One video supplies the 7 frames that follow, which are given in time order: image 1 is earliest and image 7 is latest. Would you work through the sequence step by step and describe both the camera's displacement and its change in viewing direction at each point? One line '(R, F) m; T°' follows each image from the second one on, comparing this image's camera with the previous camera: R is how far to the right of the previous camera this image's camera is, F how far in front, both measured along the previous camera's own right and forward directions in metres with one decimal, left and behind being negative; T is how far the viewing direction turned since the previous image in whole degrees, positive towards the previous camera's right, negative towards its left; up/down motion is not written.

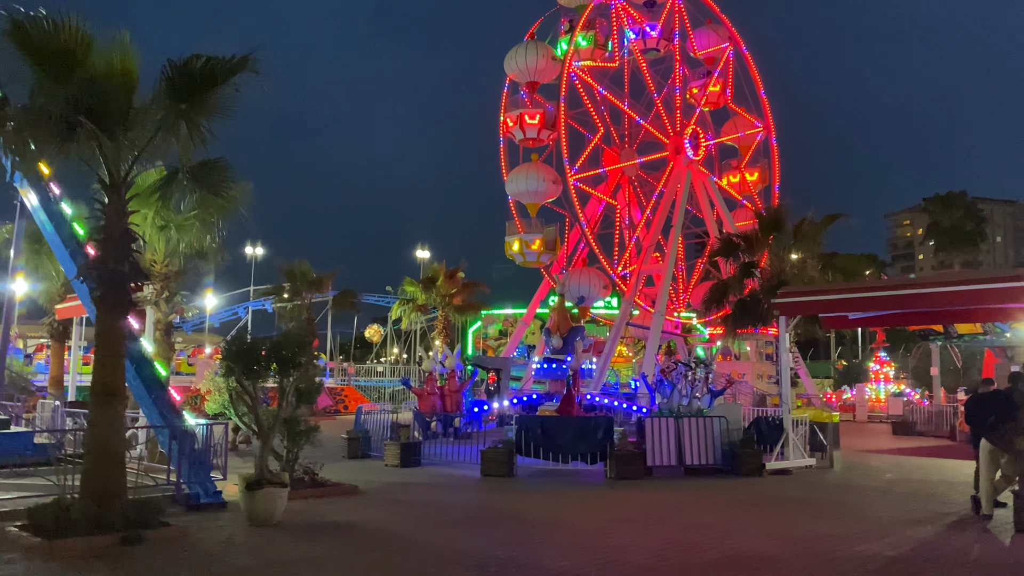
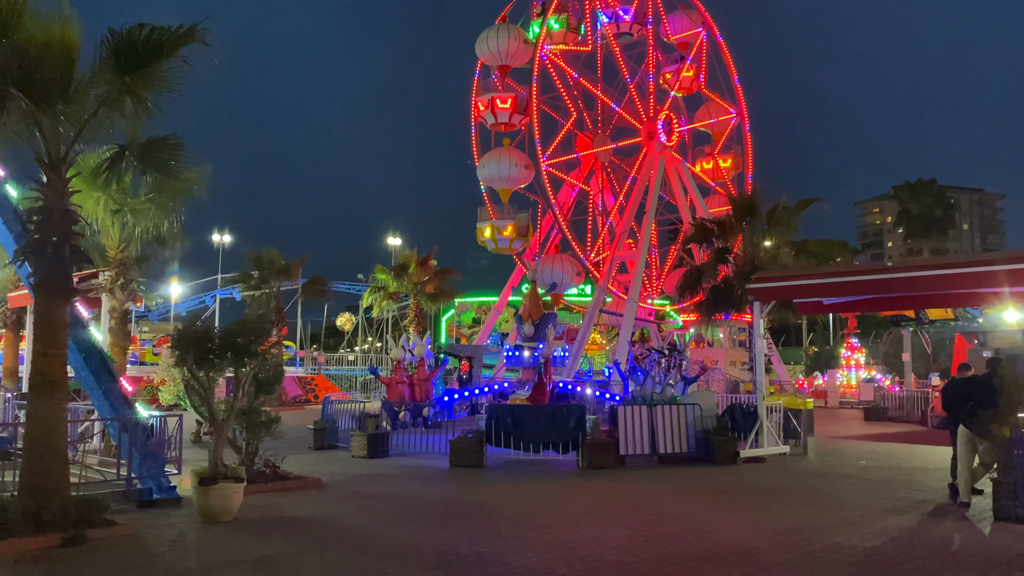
(+0.1, +0.3) m; +2°
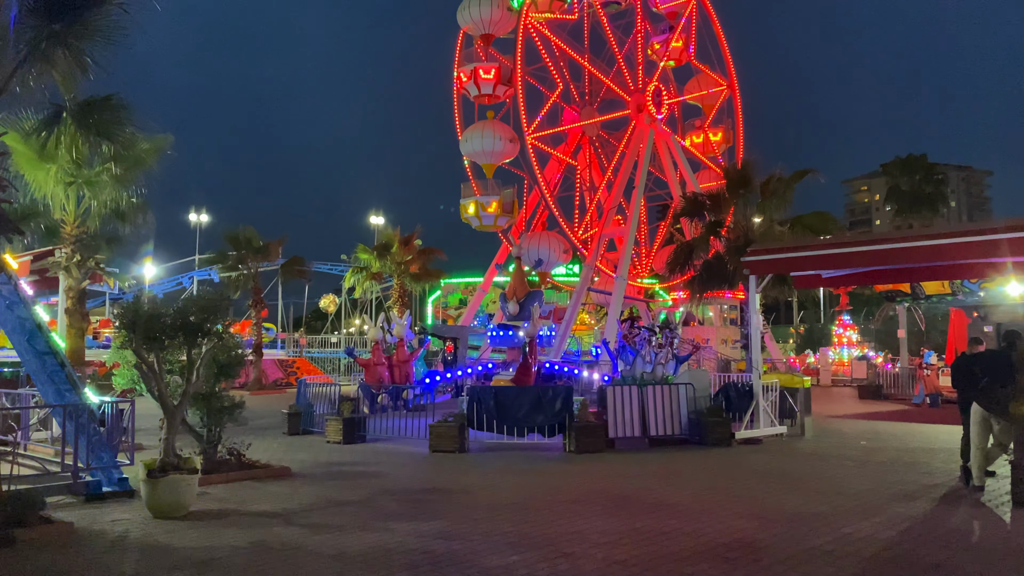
(+0.1, +0.7) m; +1°
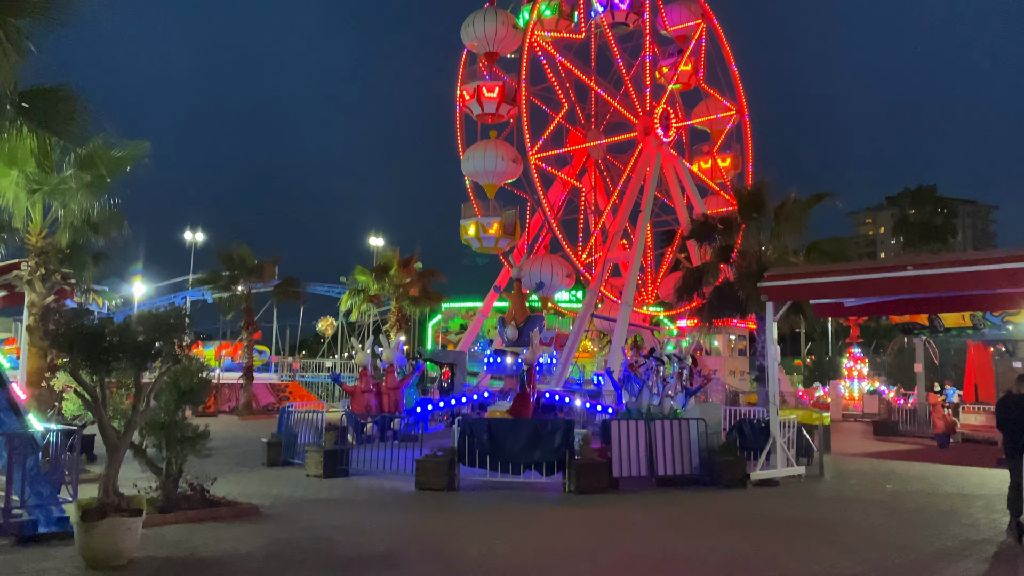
(+0.1, +0.9) m; 0°
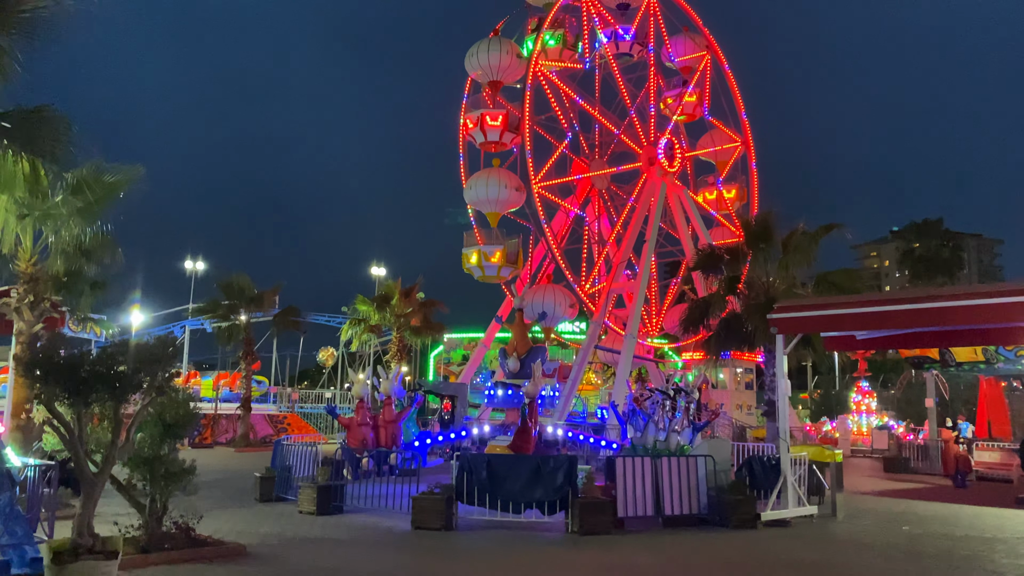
(0.0, +0.3) m; 0°
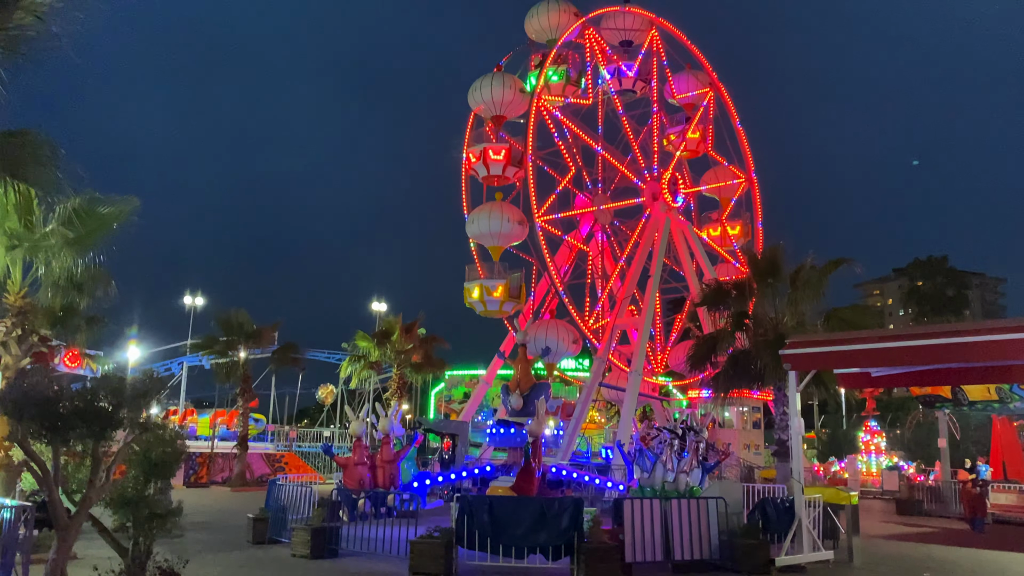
(0.0, +0.3) m; 0°
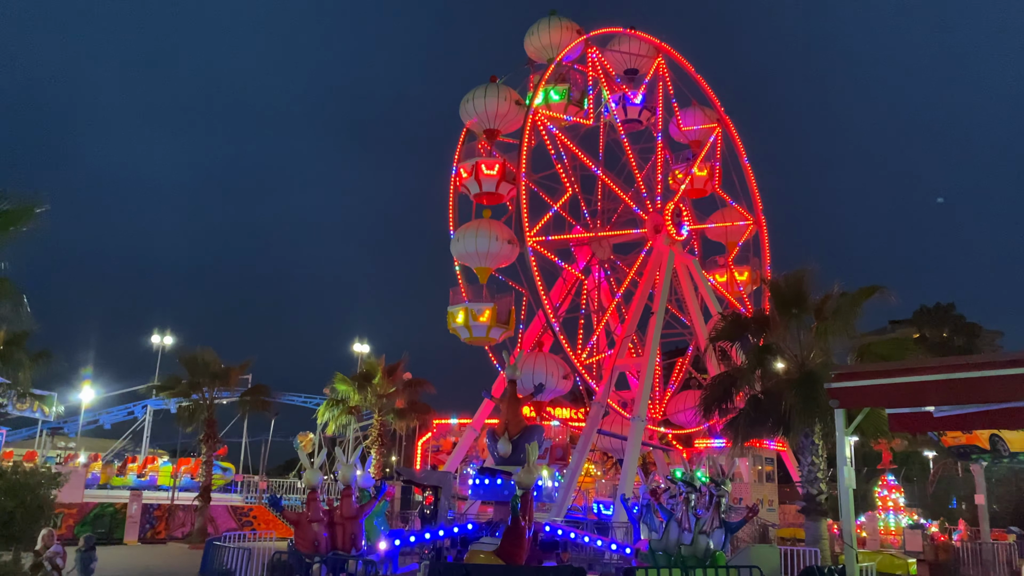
(+0.1, +1.9) m; 0°
